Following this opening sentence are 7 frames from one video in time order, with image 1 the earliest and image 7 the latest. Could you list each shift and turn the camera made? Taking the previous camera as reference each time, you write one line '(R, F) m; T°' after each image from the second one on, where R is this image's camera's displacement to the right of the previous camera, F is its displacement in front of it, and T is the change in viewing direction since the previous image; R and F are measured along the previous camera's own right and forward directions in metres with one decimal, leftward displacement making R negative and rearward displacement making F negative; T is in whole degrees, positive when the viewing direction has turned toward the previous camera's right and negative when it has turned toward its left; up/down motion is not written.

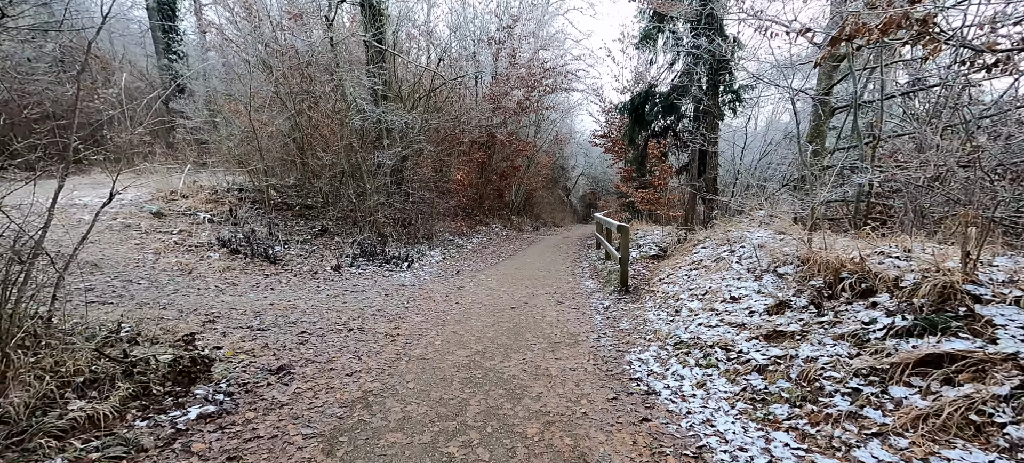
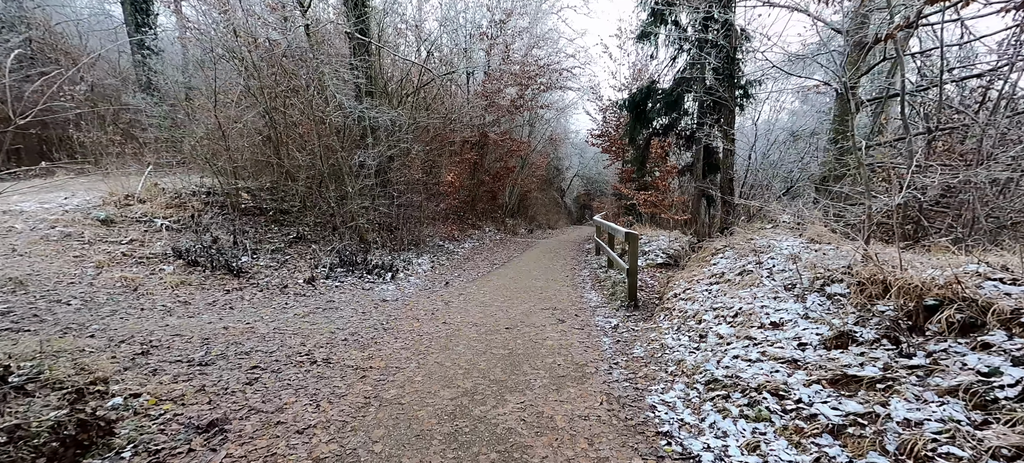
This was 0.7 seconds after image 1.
(0.0, +0.8) m; +1°
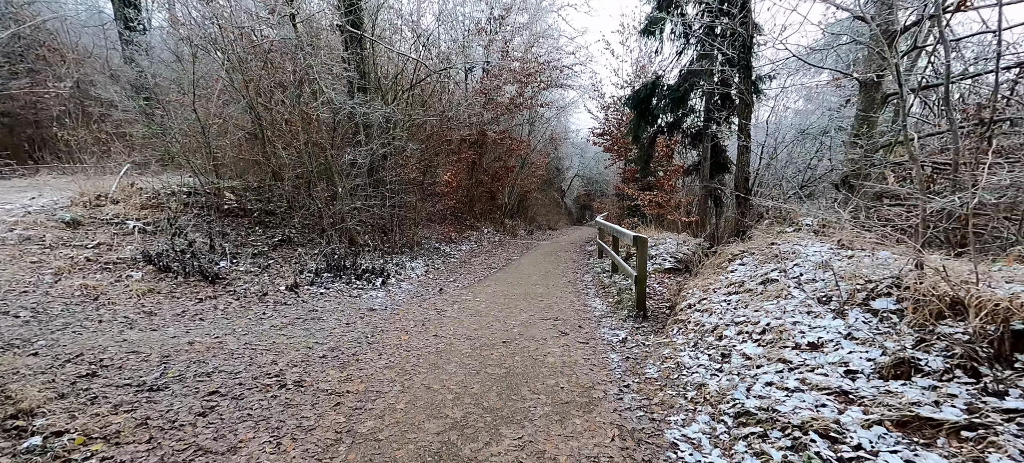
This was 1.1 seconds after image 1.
(0.0, +0.5) m; 0°
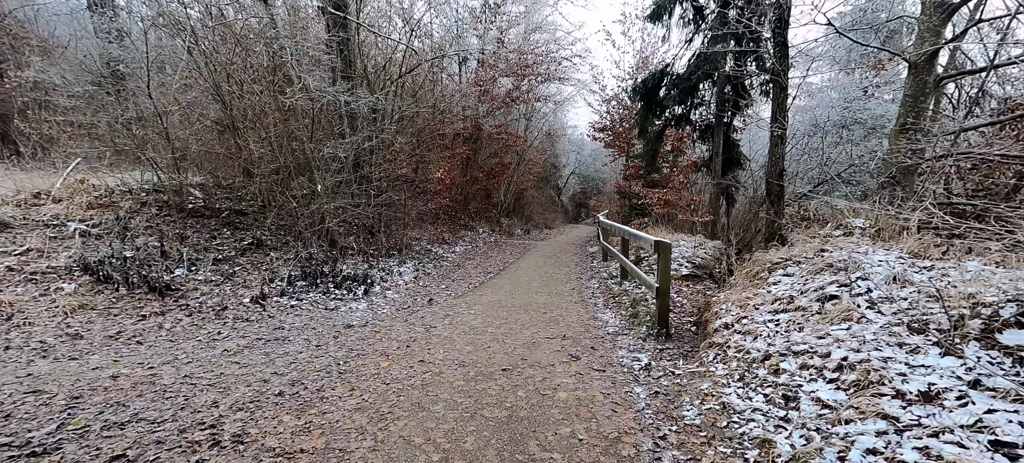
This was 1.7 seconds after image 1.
(-0.1, +0.8) m; +1°
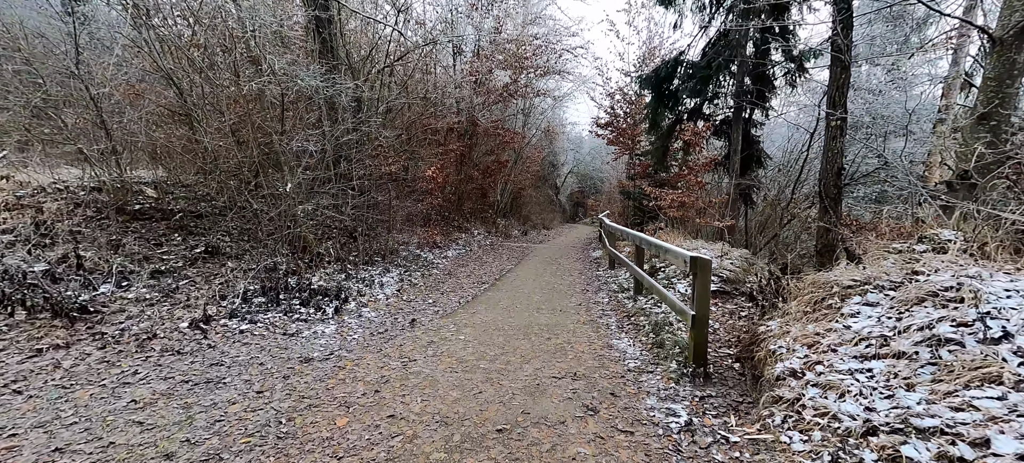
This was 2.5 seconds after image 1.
(0.0, +1.0) m; 0°
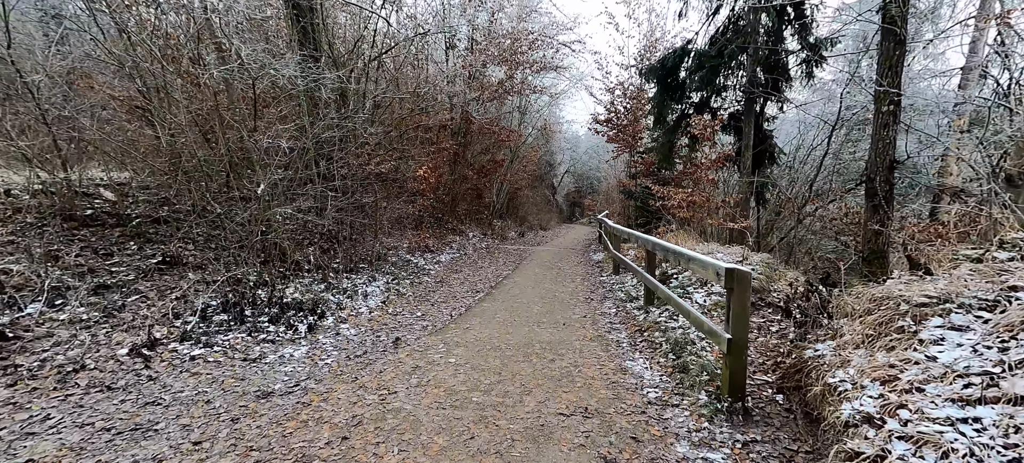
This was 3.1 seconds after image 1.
(0.0, +0.7) m; 0°
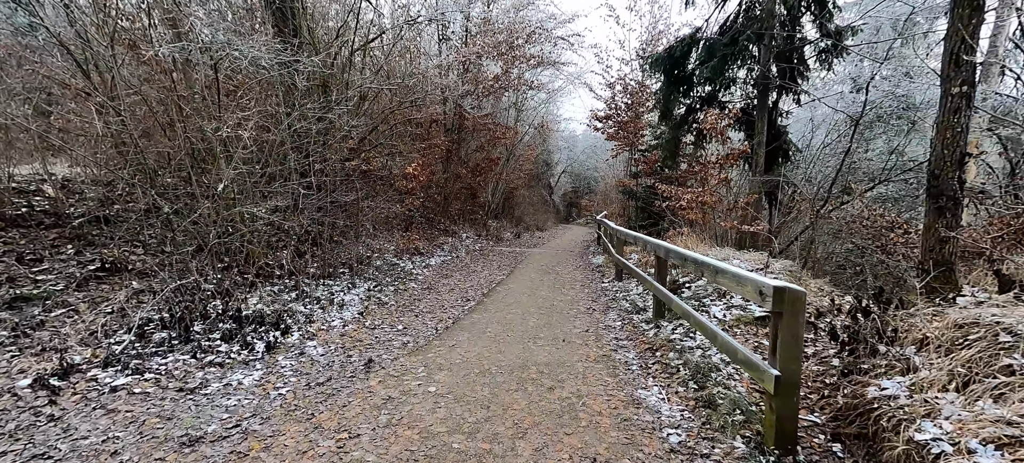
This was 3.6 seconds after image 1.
(0.0, +0.7) m; 0°
